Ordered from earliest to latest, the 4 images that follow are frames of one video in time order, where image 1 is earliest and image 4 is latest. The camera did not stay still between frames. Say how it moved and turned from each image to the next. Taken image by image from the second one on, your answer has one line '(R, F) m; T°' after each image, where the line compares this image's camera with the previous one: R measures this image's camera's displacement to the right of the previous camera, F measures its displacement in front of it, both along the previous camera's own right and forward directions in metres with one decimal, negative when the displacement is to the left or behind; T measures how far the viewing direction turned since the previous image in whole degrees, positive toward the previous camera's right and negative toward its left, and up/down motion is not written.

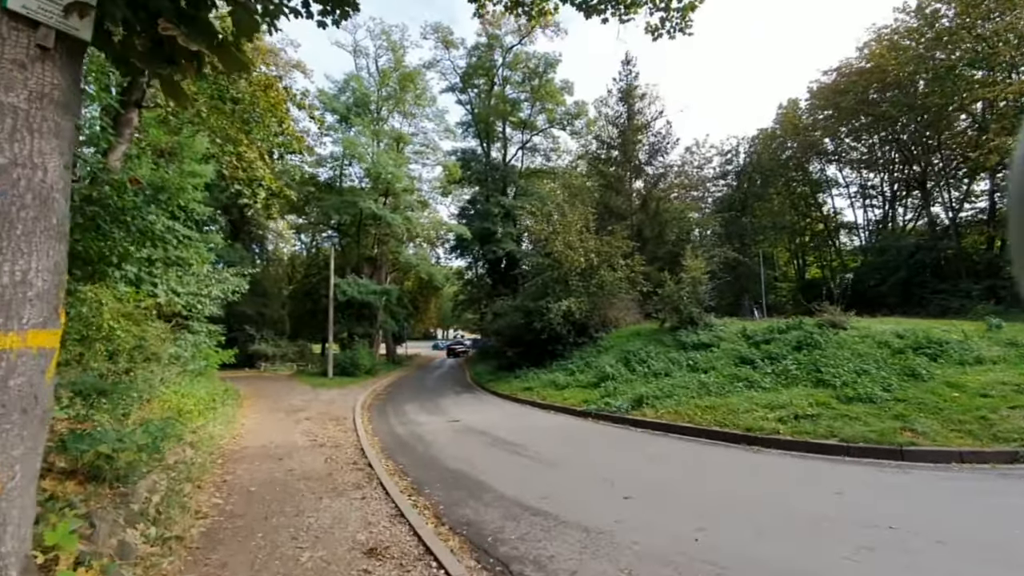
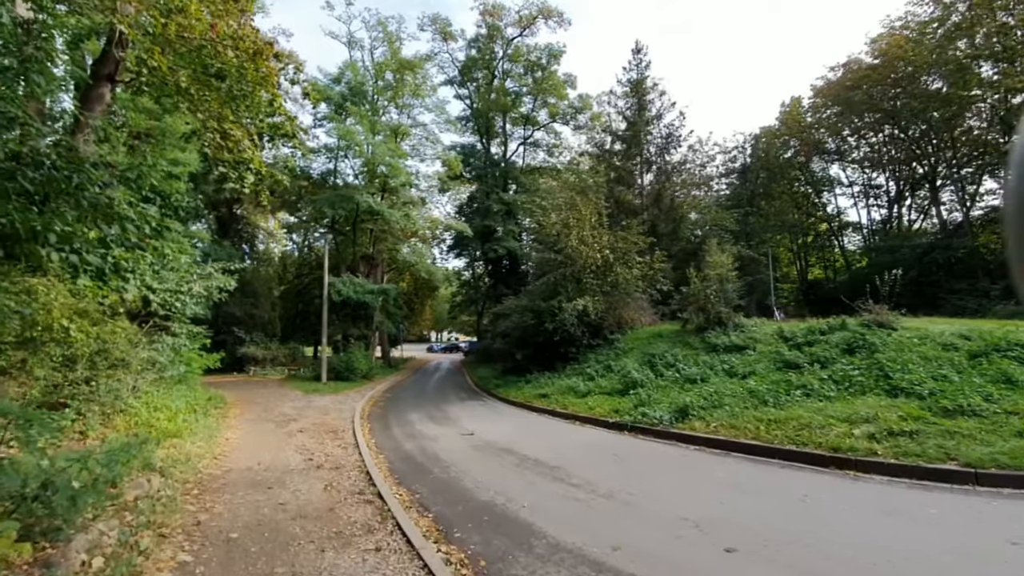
(-0.7, +1.4) m; +1°
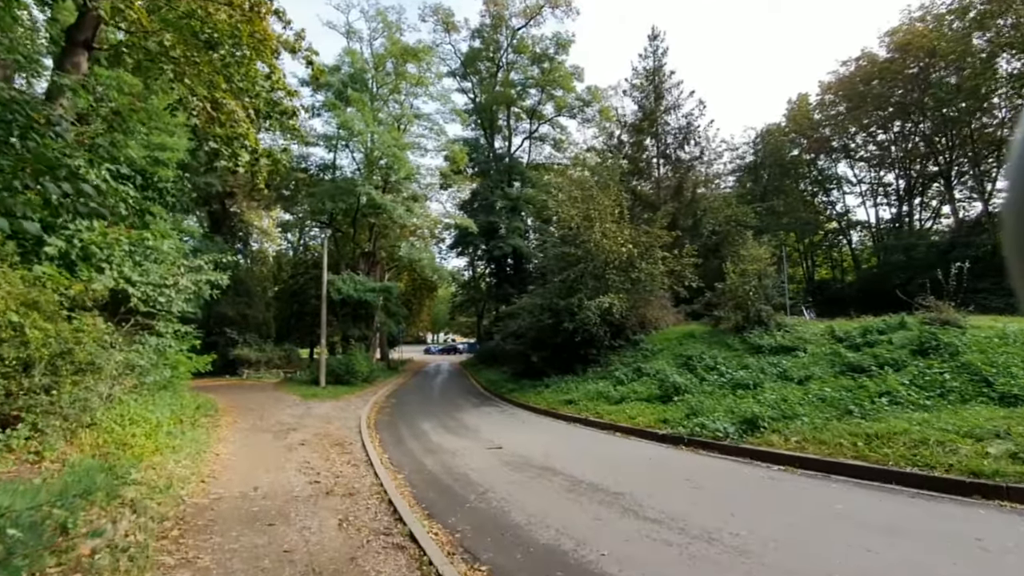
(-0.8, +1.4) m; +1°
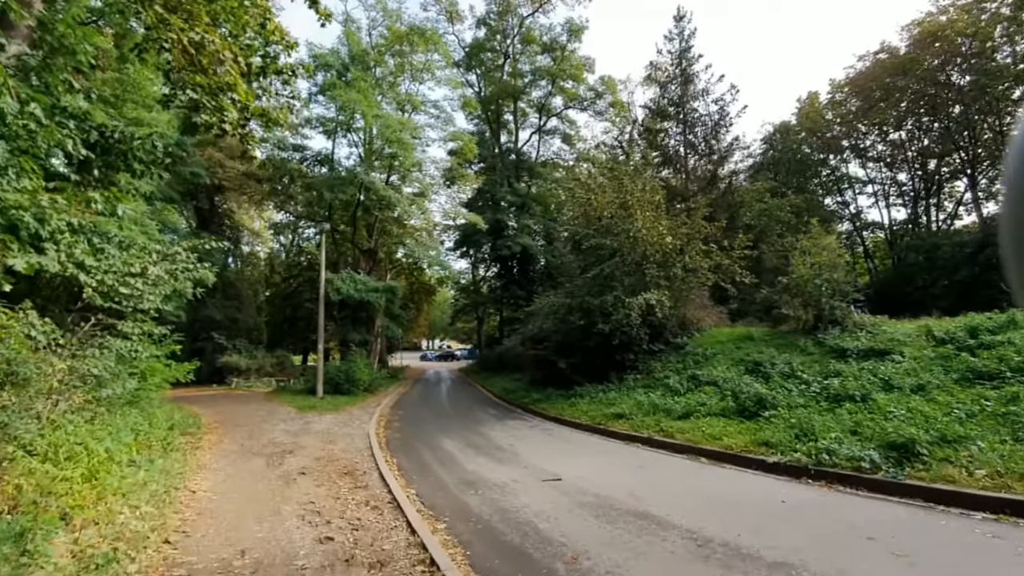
(-1.1, +2.1) m; +1°
